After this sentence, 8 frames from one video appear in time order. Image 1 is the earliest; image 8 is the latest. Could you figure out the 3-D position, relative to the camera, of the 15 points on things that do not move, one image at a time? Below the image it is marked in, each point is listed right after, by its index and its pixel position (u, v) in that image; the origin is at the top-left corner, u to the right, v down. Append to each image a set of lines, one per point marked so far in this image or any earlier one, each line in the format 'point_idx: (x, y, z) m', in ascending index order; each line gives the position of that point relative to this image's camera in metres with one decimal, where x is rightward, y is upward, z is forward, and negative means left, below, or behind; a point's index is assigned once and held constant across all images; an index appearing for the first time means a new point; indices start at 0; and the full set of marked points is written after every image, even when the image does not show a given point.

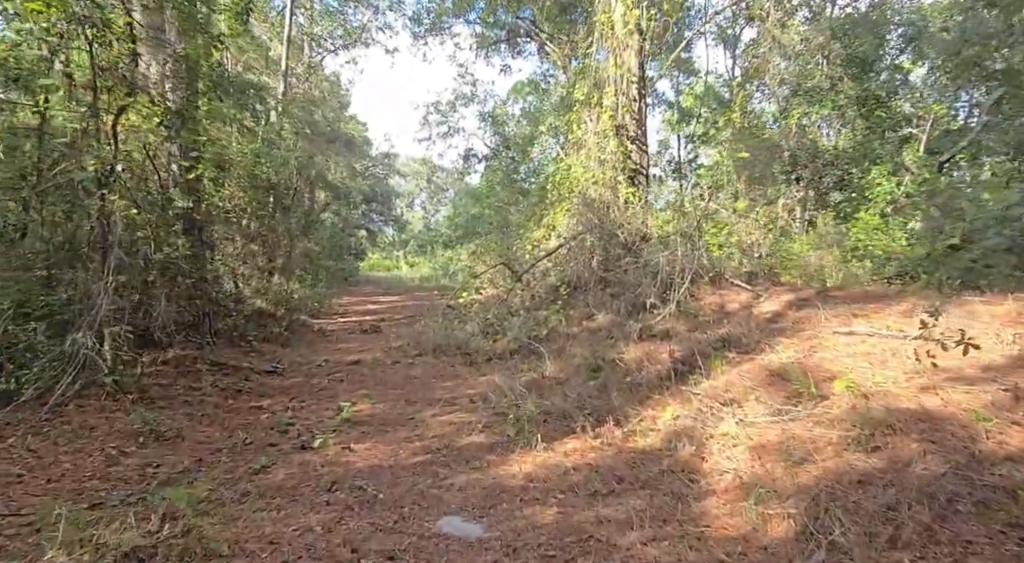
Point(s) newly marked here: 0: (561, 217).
0: (+0.7, +1.0, +10.5) m
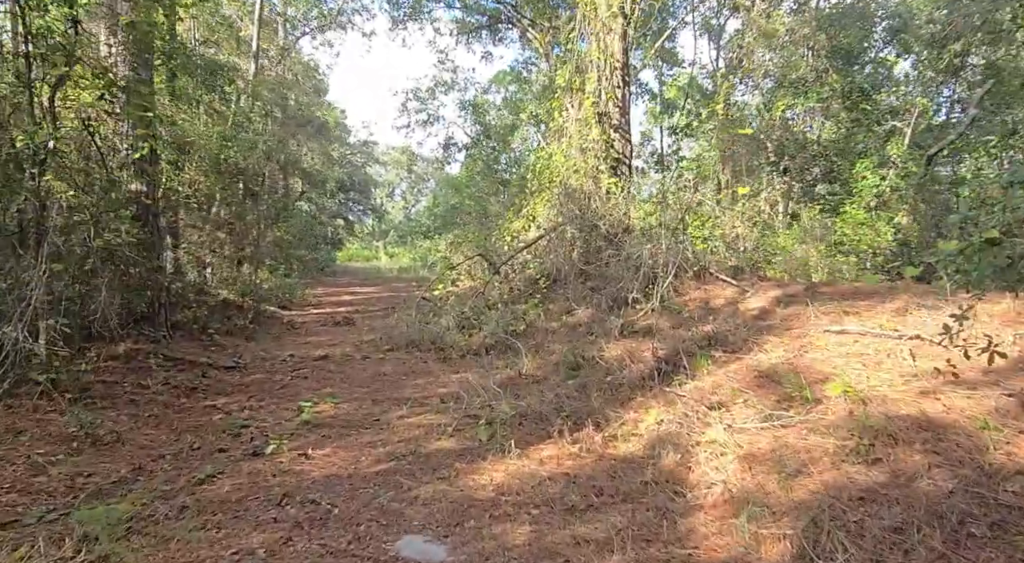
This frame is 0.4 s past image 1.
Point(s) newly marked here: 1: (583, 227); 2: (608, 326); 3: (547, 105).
0: (+0.4, +1.1, +10.1) m
1: (+1.0, +0.7, +9.2) m
2: (+1.0, -0.5, +7.3) m
3: (+0.8, +3.7, +14.8) m
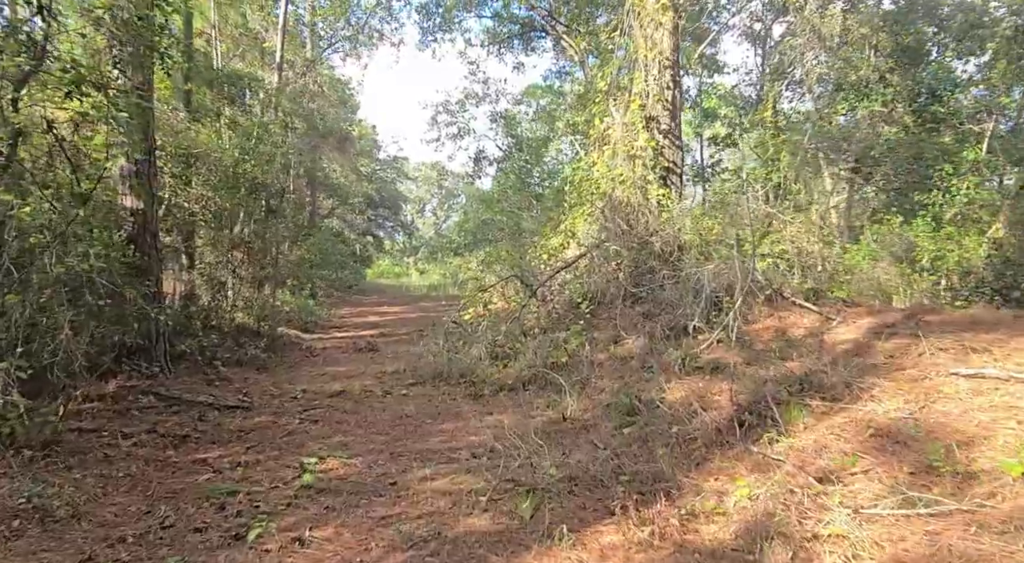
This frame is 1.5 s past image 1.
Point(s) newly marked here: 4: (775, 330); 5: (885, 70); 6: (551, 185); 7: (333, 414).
0: (+0.9, +0.8, +9.2) m
1: (+1.4, +0.4, +8.2) m
2: (+1.4, -0.7, +6.3) m
3: (+1.5, +3.3, +13.9) m
4: (+2.4, -0.4, +6.2) m
5: (+6.8, +3.8, +12.5) m
6: (+1.0, +2.5, +18.3) m
7: (-1.6, -1.2, +6.2) m
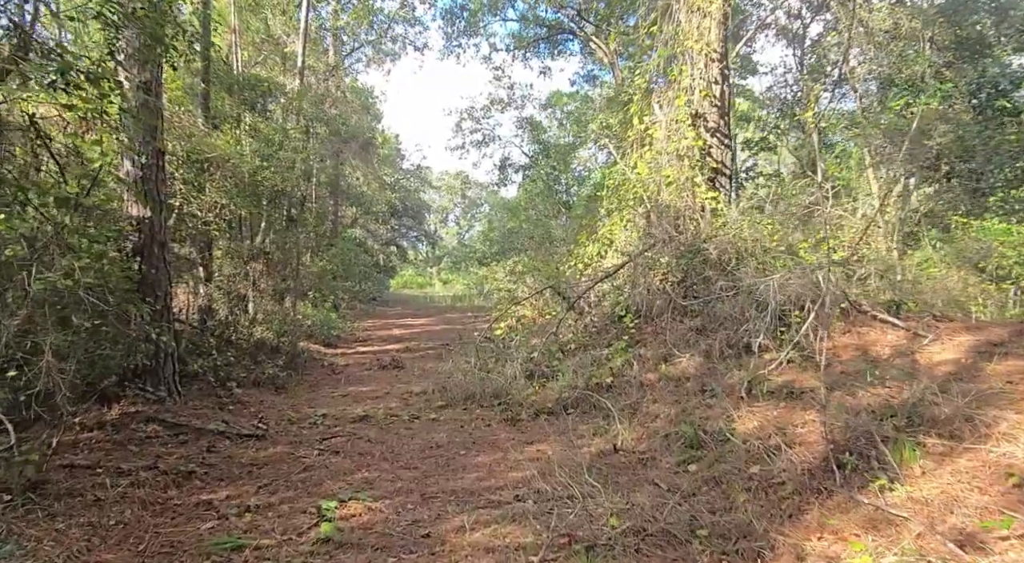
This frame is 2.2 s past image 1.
0: (+1.4, +0.6, +8.5) m
1: (+1.8, +0.3, +7.5) m
2: (+1.8, -0.8, +5.6) m
3: (+2.1, +3.1, +13.2) m
4: (+2.7, -0.5, +5.4) m
5: (+7.3, +3.7, +11.6) m
6: (+1.8, +2.3, +17.6) m
7: (-1.3, -1.3, +5.6) m
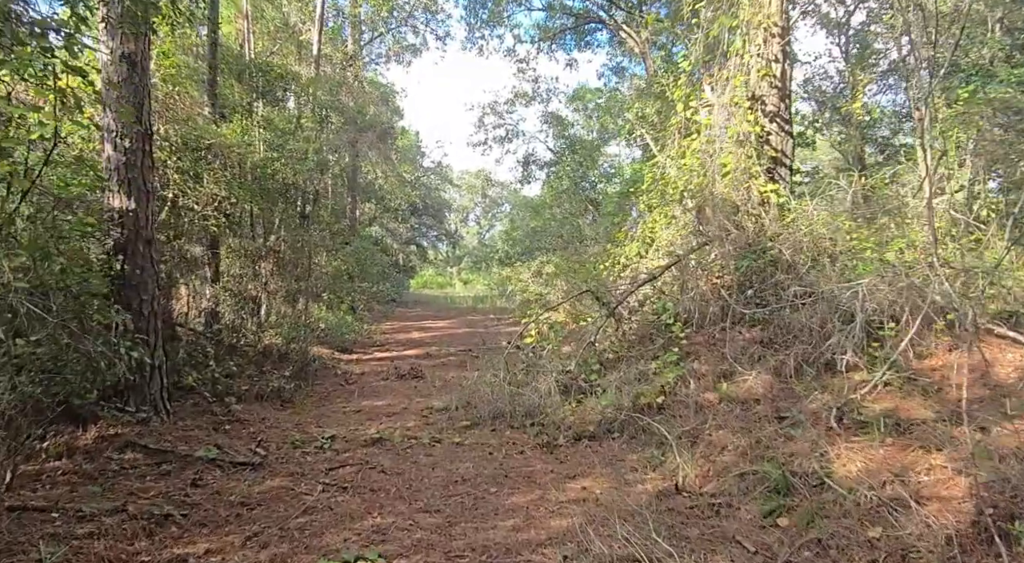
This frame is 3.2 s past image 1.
0: (+1.7, +0.6, +7.6) m
1: (+2.2, +0.3, +6.6) m
2: (+2.0, -0.9, +4.6) m
3: (+2.6, +3.1, +12.3) m
4: (+3.0, -0.6, +4.5) m
5: (+7.8, +3.6, +10.5) m
6: (+2.4, +2.2, +16.7) m
7: (-1.0, -1.3, +4.8) m
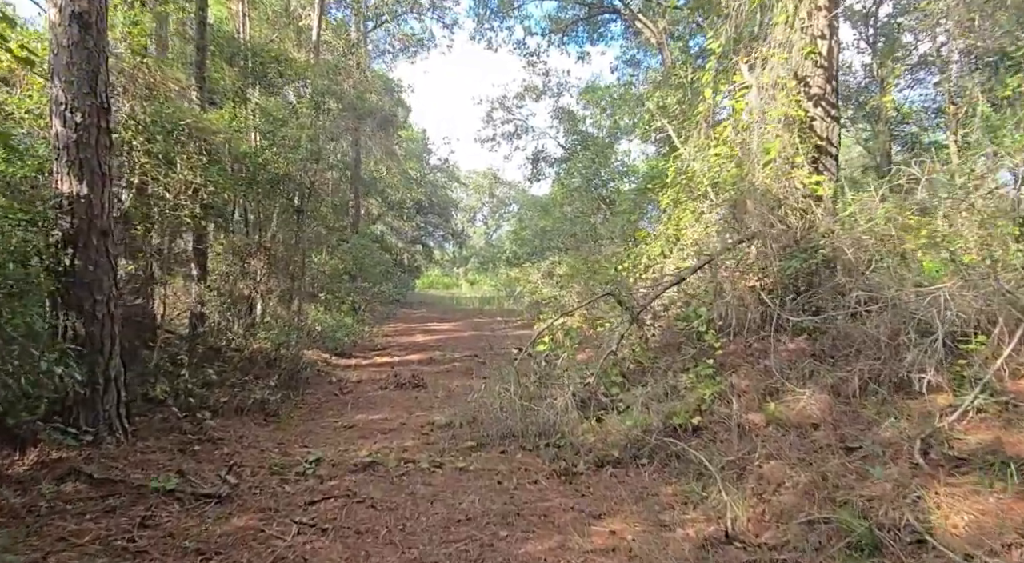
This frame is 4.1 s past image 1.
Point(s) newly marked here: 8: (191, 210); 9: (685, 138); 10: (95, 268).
0: (+1.8, +0.6, +6.8) m
1: (+2.3, +0.3, +5.8) m
2: (+2.1, -0.9, +3.8) m
3: (+2.8, +3.0, +11.5) m
4: (+3.1, -0.6, +3.7) m
5: (+7.9, +3.5, +9.7) m
6: (+2.6, +2.2, +15.9) m
7: (-0.9, -1.3, +4.0) m
8: (-3.0, +0.7, +6.4) m
9: (+2.5, +2.1, +9.9) m
10: (-2.8, +0.1, +4.6) m
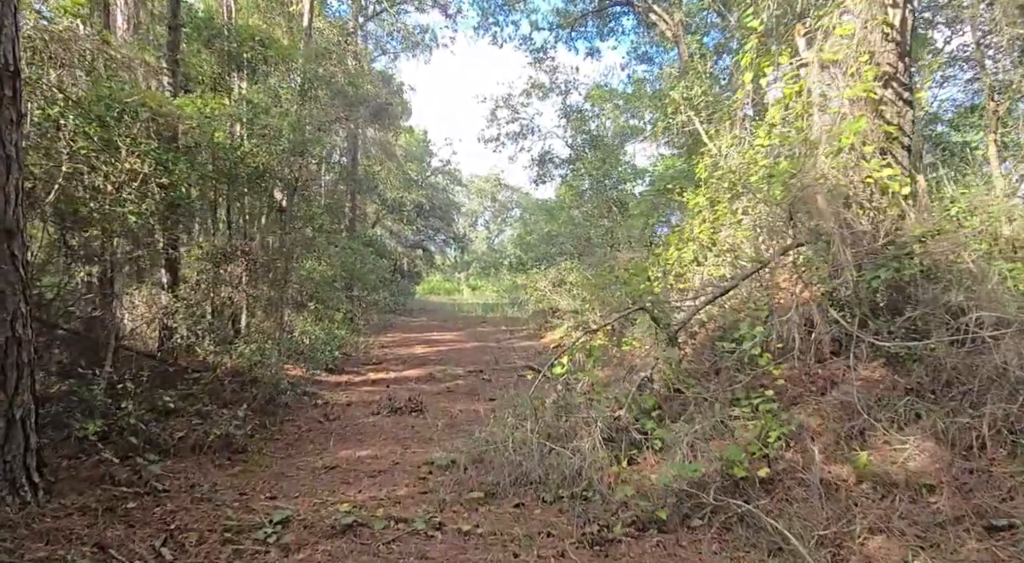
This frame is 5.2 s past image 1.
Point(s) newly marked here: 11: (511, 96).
0: (+1.9, +0.5, +5.8) m
1: (+2.4, +0.2, +4.8) m
2: (+2.2, -1.0, +2.8) m
3: (+2.9, +2.9, +10.5) m
4: (+3.2, -0.7, +2.6) m
5: (+8.1, +3.4, +8.7) m
6: (+2.7, +2.0, +14.9) m
7: (-0.8, -1.4, +3.0) m
8: (-2.9, +0.6, +5.4) m
9: (+2.6, +2.0, +8.9) m
10: (-2.7, 0.0, +3.6) m
11: (0.0, +5.4, +19.8) m
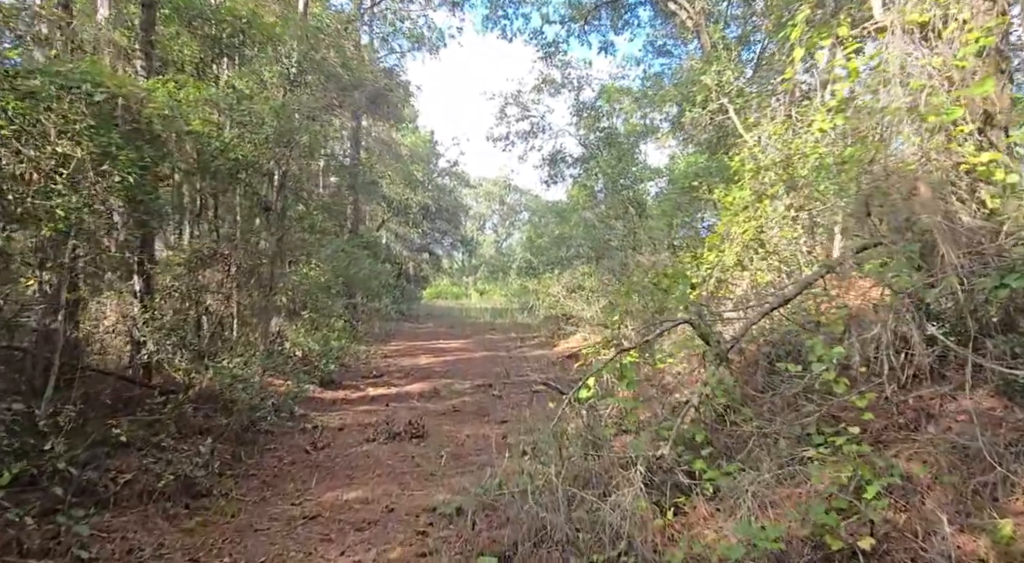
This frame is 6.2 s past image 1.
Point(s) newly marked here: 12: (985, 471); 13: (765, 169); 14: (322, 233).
0: (+2.1, +0.4, +4.8) m
1: (+2.5, +0.1, +3.8) m
2: (+2.3, -1.0, +1.9) m
3: (+3.1, +2.8, +9.5) m
4: (+3.3, -0.7, +1.7) m
5: (+8.2, +3.3, +7.7) m
6: (+3.0, +1.9, +14.0) m
7: (-0.7, -1.5, +2.0) m
8: (-2.8, +0.5, +4.5) m
9: (+2.8, +1.9, +8.0) m
10: (-2.6, 0.0, +2.7) m
11: (+0.2, +5.3, +18.9) m
12: (+2.1, -0.8, +3.2) m
13: (+2.2, +1.0, +6.1) m
14: (-2.5, +0.7, +9.1) m
